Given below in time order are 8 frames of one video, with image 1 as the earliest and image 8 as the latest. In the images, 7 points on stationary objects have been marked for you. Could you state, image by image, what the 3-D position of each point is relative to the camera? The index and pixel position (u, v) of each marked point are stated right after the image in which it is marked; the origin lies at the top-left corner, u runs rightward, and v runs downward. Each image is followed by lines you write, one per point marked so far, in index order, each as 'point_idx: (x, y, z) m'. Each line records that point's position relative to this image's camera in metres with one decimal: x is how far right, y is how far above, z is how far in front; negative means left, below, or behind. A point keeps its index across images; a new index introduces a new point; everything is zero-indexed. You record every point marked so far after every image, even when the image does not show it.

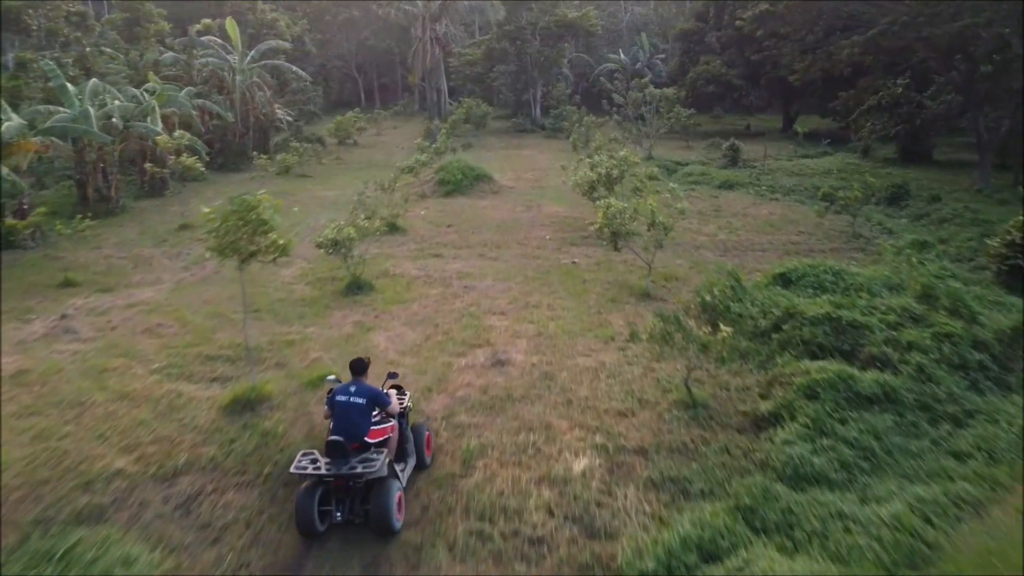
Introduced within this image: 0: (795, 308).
0: (+3.0, -0.2, +6.6) m
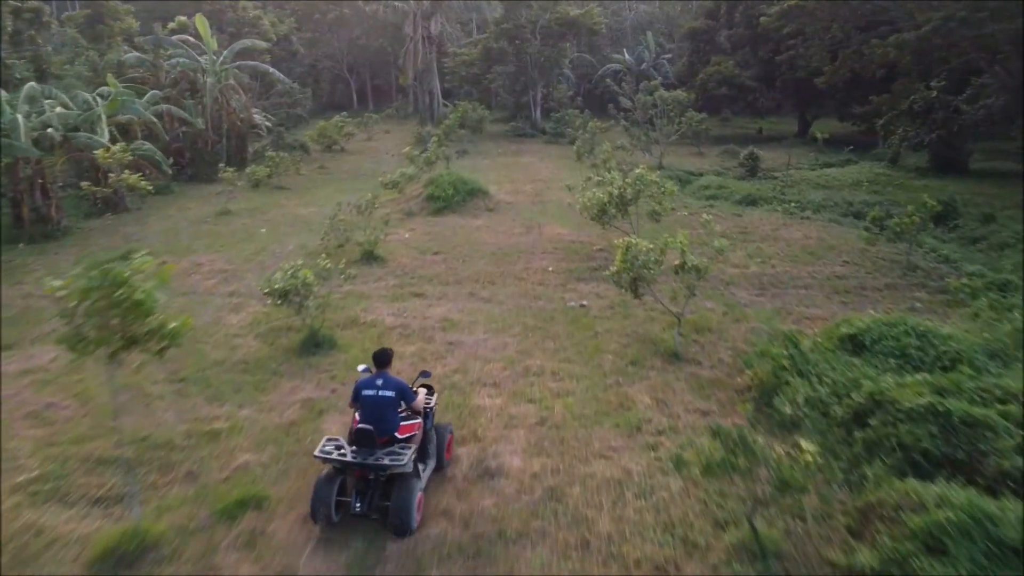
0: (+3.0, -0.8, +4.9) m
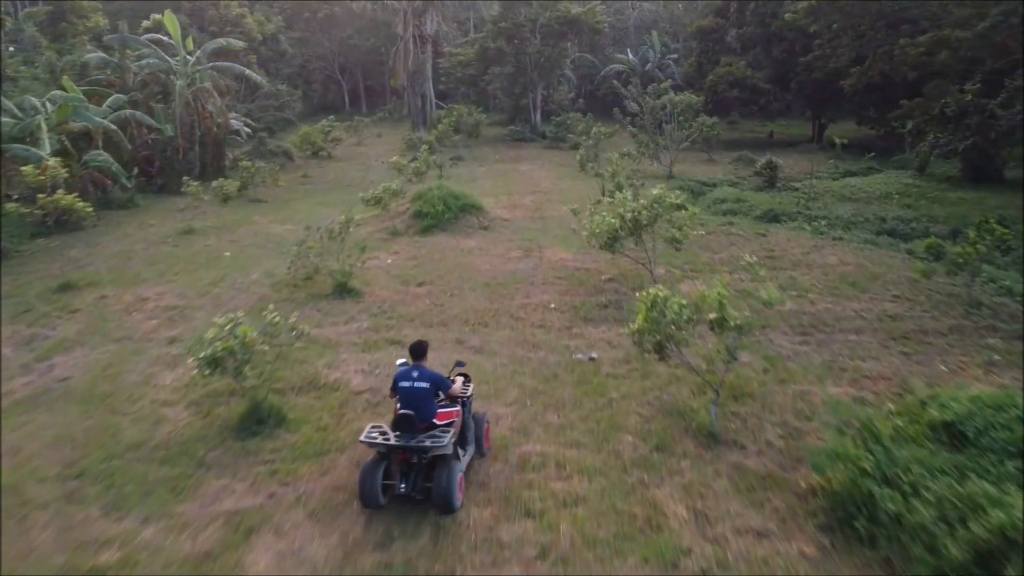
0: (+2.9, -1.4, +3.6) m
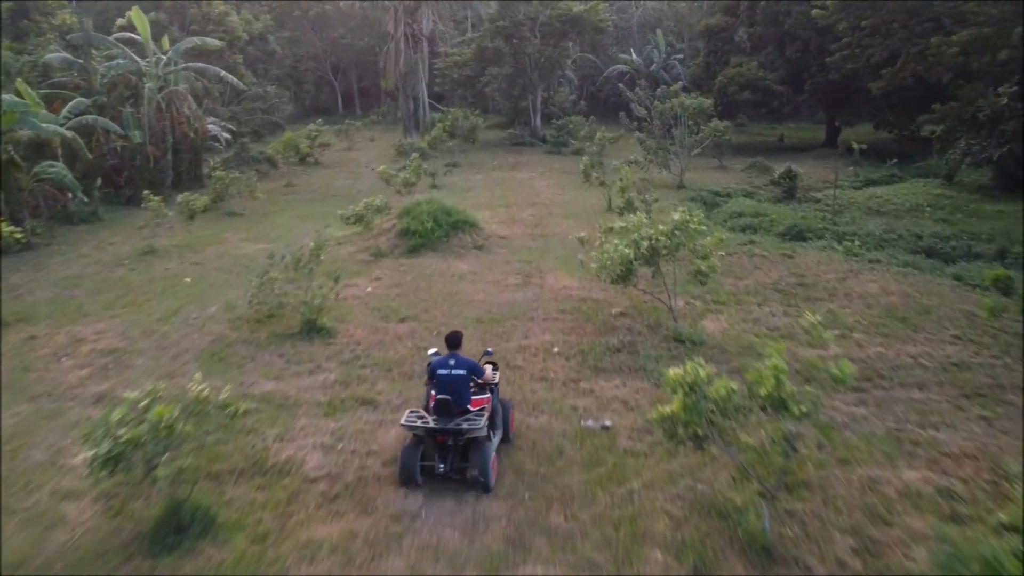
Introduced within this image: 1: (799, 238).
0: (+2.9, -1.8, +2.4) m
1: (+5.4, +0.9, +11.5) m
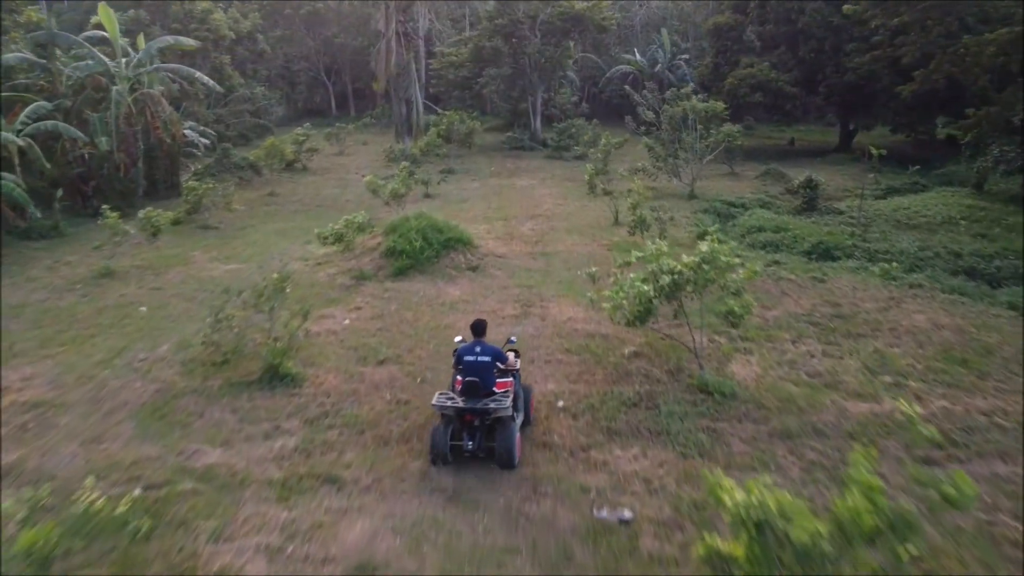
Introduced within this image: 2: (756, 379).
0: (+2.8, -2.2, +1.3) m
1: (+5.3, +0.5, +10.4) m
2: (+2.5, -0.9, +6.3) m
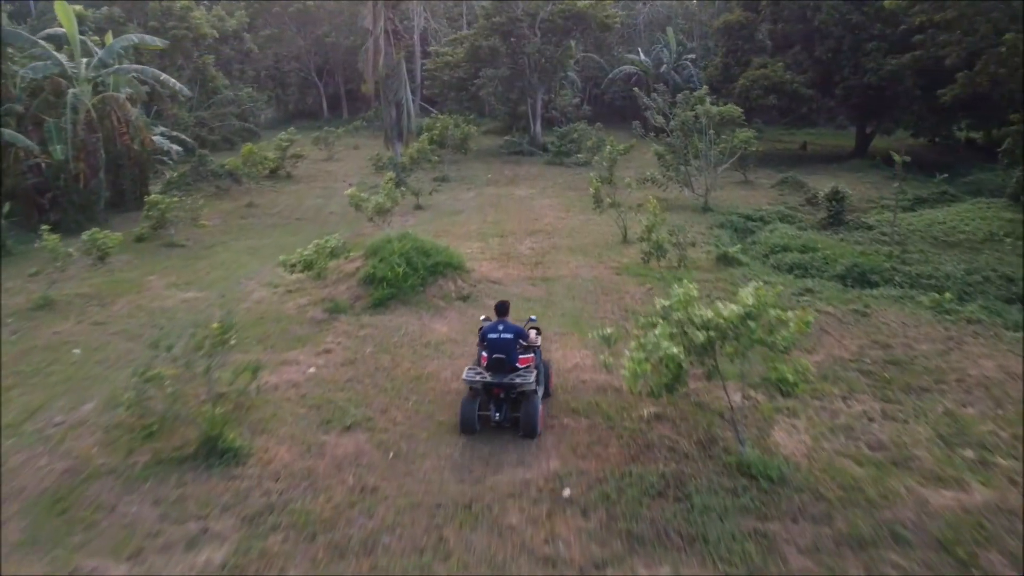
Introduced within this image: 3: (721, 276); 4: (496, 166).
0: (+2.8, -2.7, +0.1) m
1: (+5.3, +0.1, +9.2) m
2: (+2.5, -1.4, +5.1) m
3: (+3.1, +0.2, +9.2) m
4: (-0.5, +3.8, +19.4) m
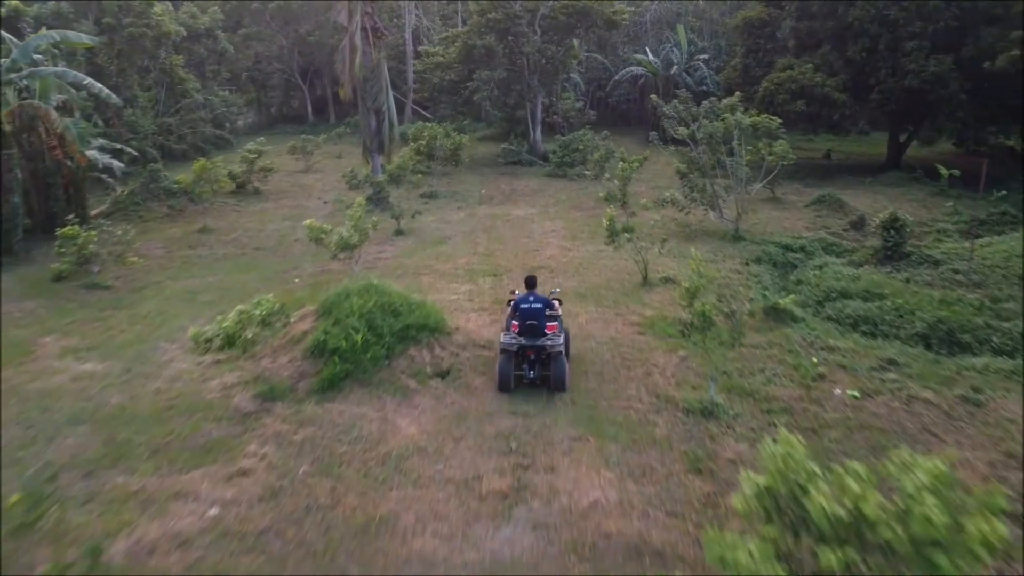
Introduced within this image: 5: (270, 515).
0: (+2.7, -3.5, -1.9) m
1: (+5.2, -0.7, +7.2) m
2: (+2.4, -2.2, +3.1) m
3: (+3.1, -0.6, +7.2) m
4: (-0.6, +3.1, +17.4) m
5: (-1.8, -1.7, +4.6) m
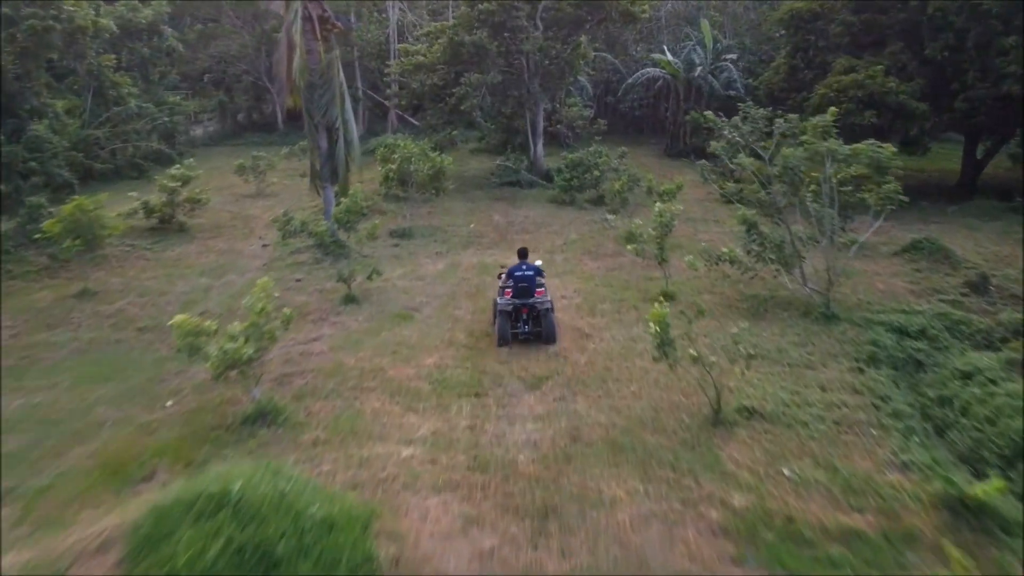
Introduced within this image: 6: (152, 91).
0: (+2.6, -4.7, -5.3) m
1: (+5.1, -2.0, +3.8) m
2: (+2.3, -3.4, -0.3) m
3: (+3.0, -1.9, +3.7) m
4: (-0.6, +1.8, +14.0) m
5: (-1.9, -2.9, +1.2) m
6: (-11.6, +6.3, +19.8) m
